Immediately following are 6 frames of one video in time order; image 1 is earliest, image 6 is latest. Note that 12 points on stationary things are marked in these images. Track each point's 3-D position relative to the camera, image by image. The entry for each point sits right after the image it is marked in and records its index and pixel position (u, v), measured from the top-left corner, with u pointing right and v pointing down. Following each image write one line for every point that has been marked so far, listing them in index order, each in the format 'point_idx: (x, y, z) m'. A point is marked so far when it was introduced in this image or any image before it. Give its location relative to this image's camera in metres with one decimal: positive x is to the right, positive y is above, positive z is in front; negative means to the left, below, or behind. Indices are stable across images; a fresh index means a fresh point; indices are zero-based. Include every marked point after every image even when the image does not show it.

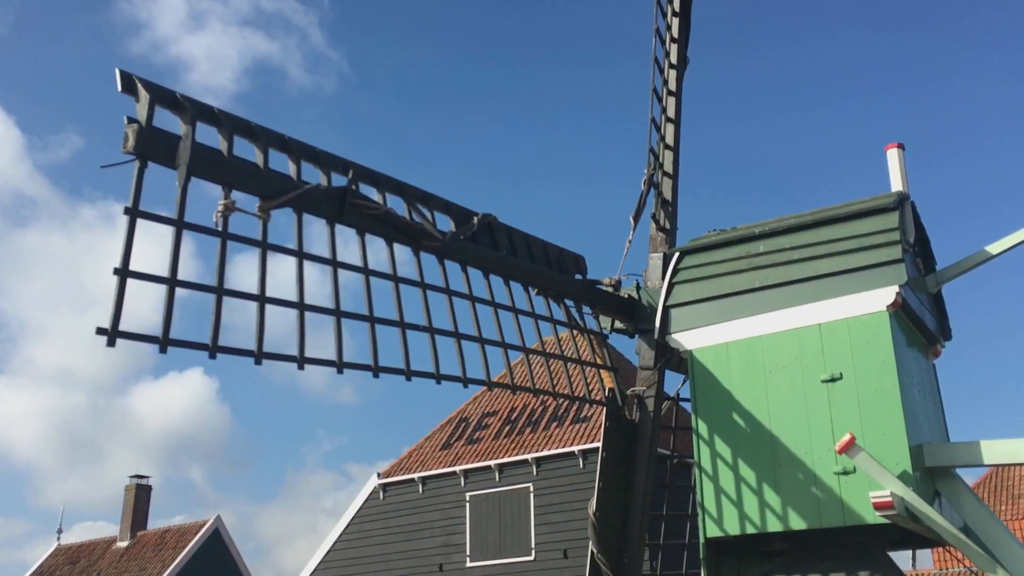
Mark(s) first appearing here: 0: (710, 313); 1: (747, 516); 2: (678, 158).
0: (+1.5, -0.2, +6.8) m
1: (+1.7, -1.6, +6.2) m
2: (+1.5, +1.2, +7.9) m
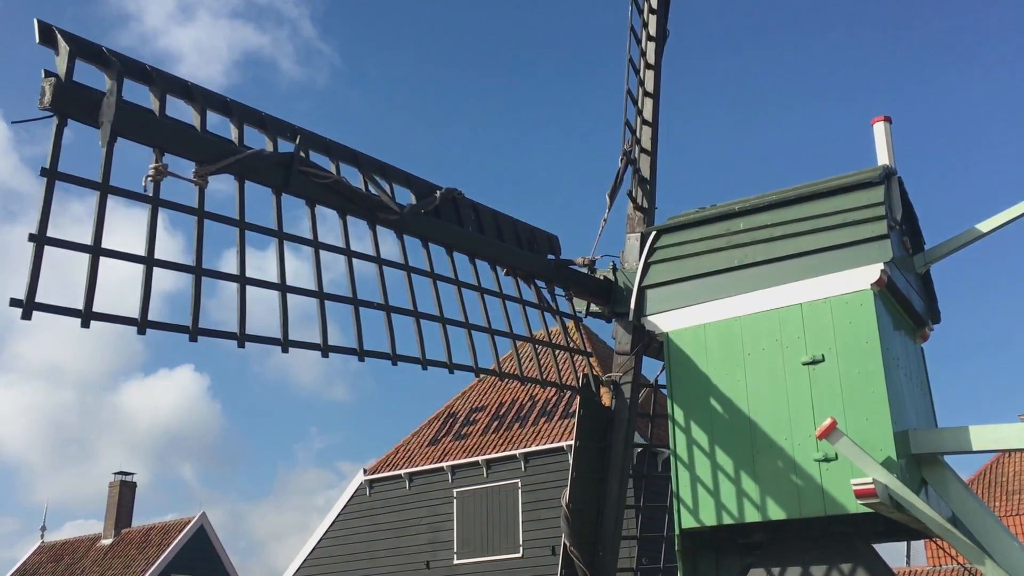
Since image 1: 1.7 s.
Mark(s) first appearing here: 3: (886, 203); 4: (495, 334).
0: (+1.3, 0.0, +6.5) m
1: (+1.4, -1.5, +5.9) m
2: (+1.3, +1.3, +7.5) m
3: (+2.5, +0.6, +5.9) m
4: (-0.2, -0.3, +6.6) m
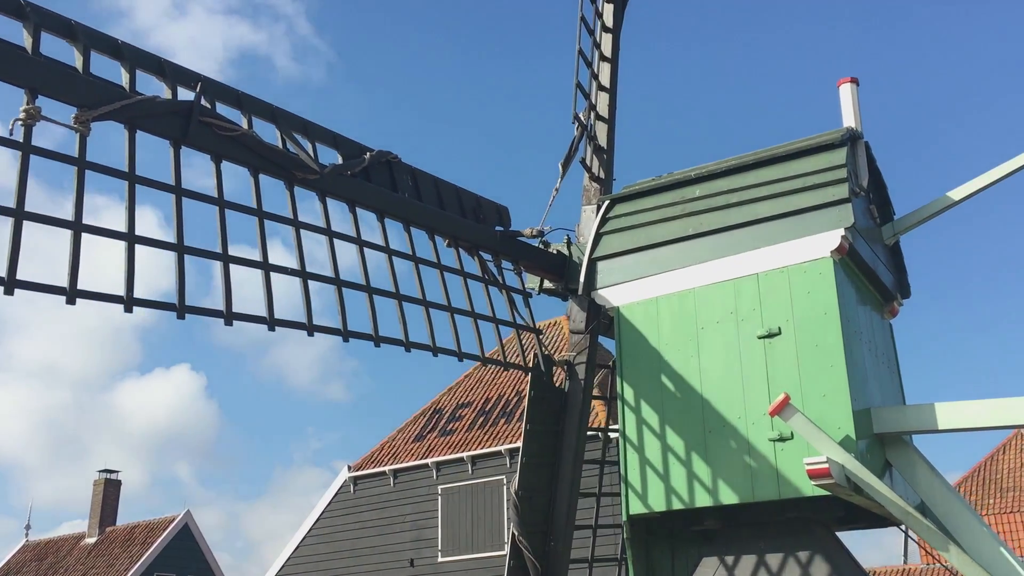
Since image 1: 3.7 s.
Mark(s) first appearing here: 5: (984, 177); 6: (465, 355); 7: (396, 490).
0: (+0.9, +0.2, +6.1) m
1: (+1.0, -1.3, +5.5) m
2: (+0.8, +1.5, +7.1) m
3: (+2.1, +0.8, +5.5) m
4: (-0.6, -0.1, +6.2) m
5: (+3.2, +0.8, +6.0) m
6: (-0.4, -0.5, +6.1) m
7: (-2.2, -4.0, +17.1) m
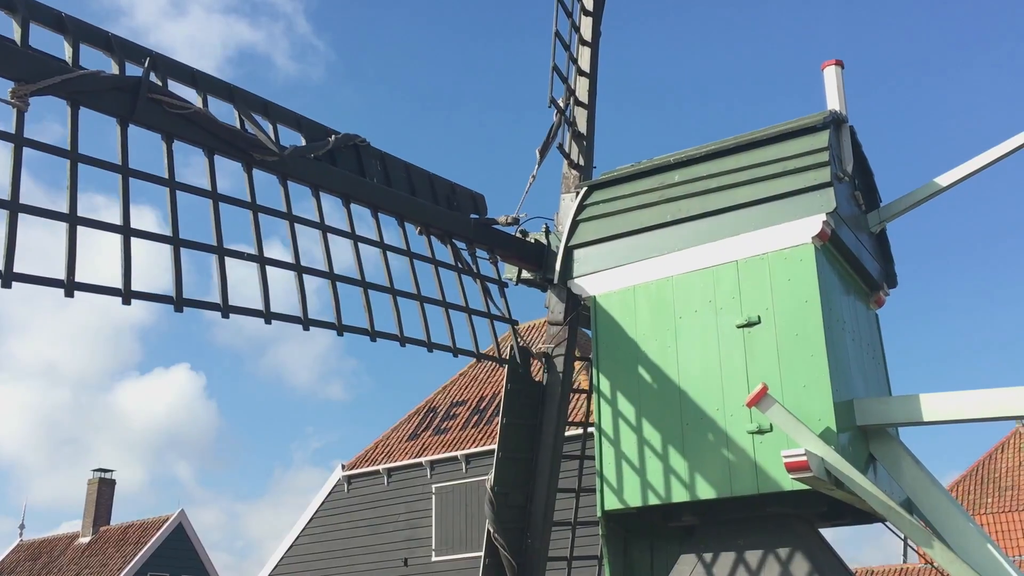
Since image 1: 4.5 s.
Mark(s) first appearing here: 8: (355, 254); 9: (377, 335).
0: (+0.7, +0.2, +5.9) m
1: (+0.8, -1.2, +5.3) m
2: (+0.7, +1.6, +7.0) m
3: (+1.9, +0.8, +5.3) m
4: (-0.8, -0.1, +6.0) m
5: (+3.1, +0.8, +5.8) m
6: (-0.5, -0.4, +6.0) m
7: (-2.4, -3.9, +16.9) m
8: (-1.1, +0.2, +5.9) m
9: (-0.9, -0.3, +5.6) m
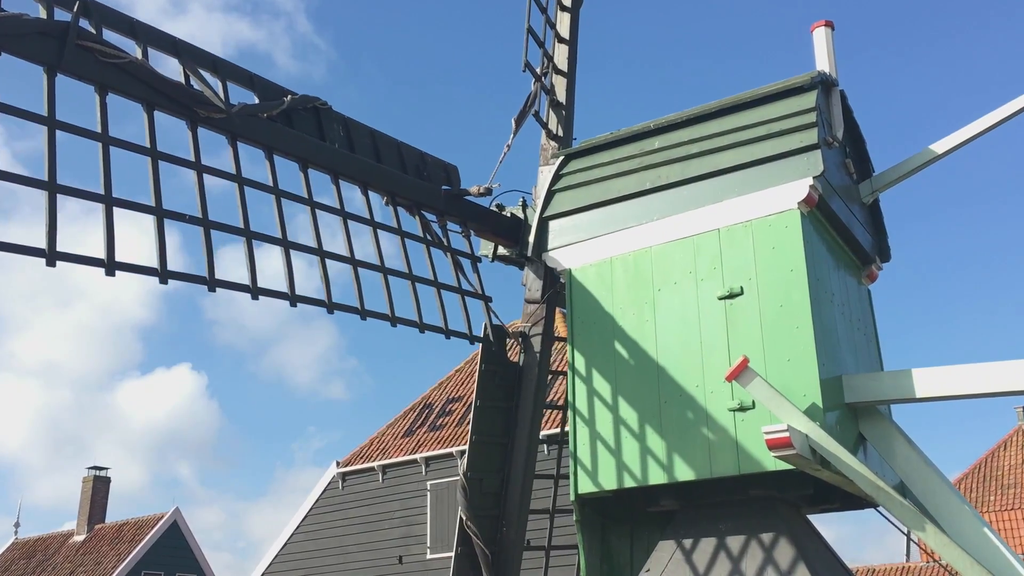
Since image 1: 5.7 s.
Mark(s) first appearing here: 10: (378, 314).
0: (+0.5, +0.4, +5.6) m
1: (+0.7, -1.0, +5.0) m
2: (+0.5, +1.8, +6.6) m
3: (+1.8, +1.0, +5.0) m
4: (-1.0, +0.1, +5.7) m
5: (+2.9, +1.0, +5.5) m
6: (-0.7, -0.2, +5.6) m
7: (-2.5, -3.7, +16.6) m
8: (-1.2, +0.4, +5.6) m
9: (-1.1, -0.1, +5.3) m
10: (-0.8, -0.2, +5.6) m
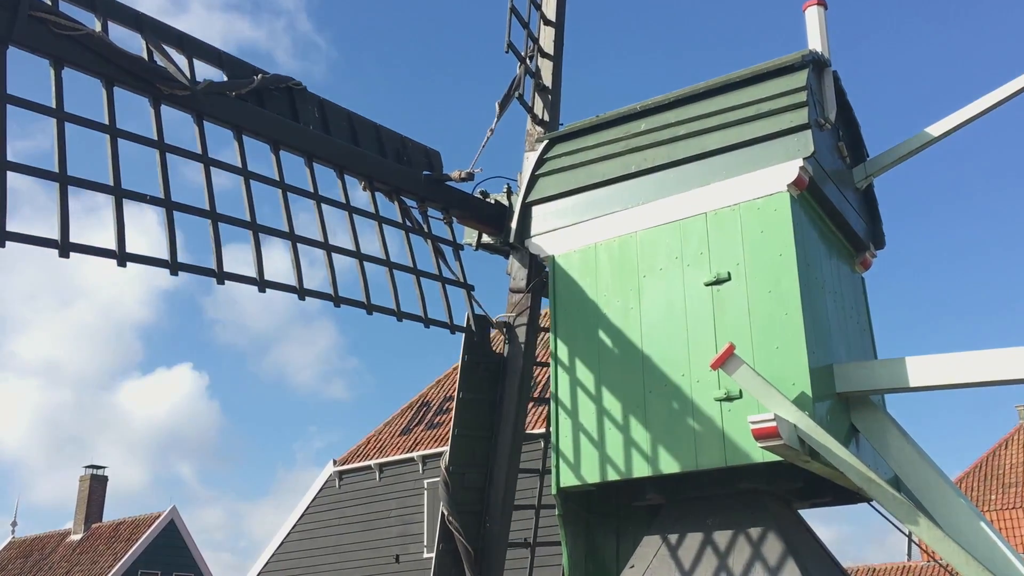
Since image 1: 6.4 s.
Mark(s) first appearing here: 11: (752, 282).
0: (+0.4, +0.5, +5.4) m
1: (+0.5, -0.9, +4.8) m
2: (+0.4, +1.9, +6.5) m
3: (+1.6, +1.1, +4.8) m
4: (-1.1, +0.2, +5.5) m
5: (+2.8, +1.1, +5.3) m
6: (-0.8, -0.1, +5.5) m
7: (-2.6, -3.7, +16.4) m
8: (-1.4, +0.5, +5.5) m
9: (-1.2, 0.0, +5.1) m
10: (-1.0, -0.1, +5.4) m
11: (+1.3, 0.0, +4.6) m
